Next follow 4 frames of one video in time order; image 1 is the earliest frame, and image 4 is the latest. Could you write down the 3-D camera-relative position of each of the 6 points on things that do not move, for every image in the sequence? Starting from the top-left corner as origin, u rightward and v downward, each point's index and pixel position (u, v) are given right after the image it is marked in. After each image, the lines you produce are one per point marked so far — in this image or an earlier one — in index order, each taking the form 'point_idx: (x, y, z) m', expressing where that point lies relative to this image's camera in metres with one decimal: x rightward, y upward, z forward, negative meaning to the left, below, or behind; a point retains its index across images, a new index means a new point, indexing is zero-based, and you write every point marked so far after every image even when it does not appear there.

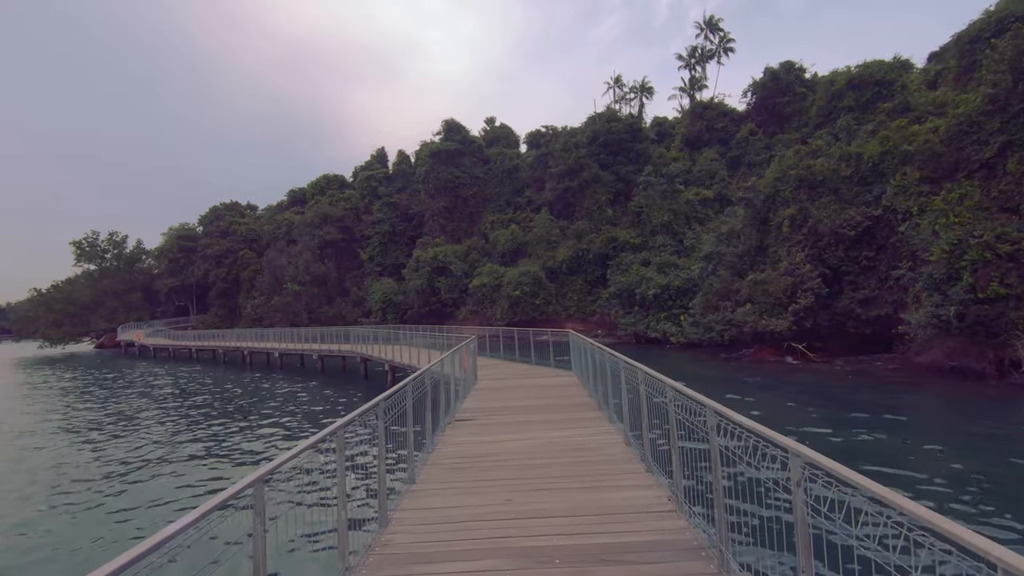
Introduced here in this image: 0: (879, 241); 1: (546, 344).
0: (+12.6, +1.6, +19.5) m
1: (+0.9, -1.6, +15.4) m
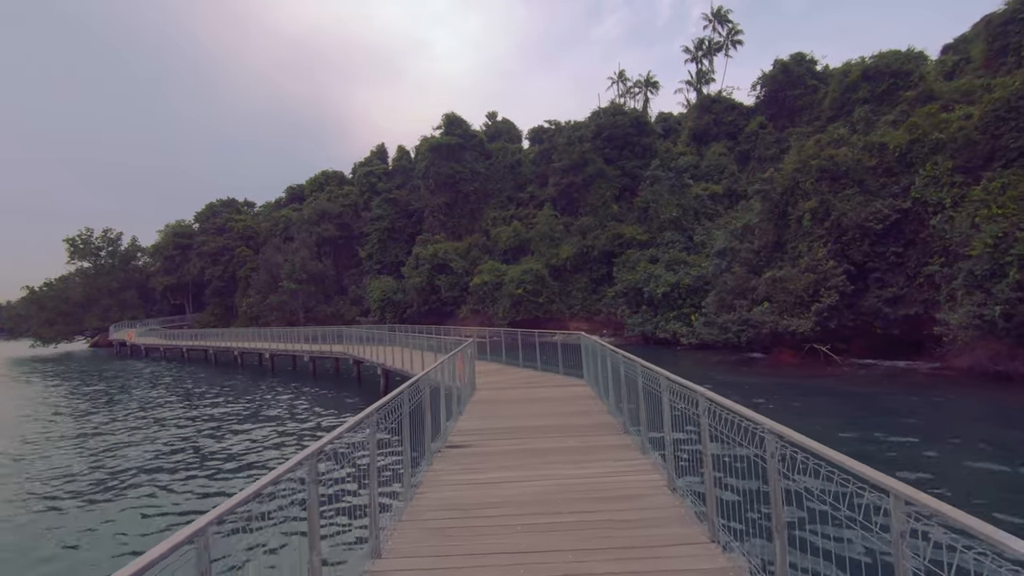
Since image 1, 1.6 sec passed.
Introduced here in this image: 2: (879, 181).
0: (+12.7, +1.7, +18.3) m
1: (+1.0, -1.5, +14.2) m
2: (+12.4, +3.6, +19.2) m
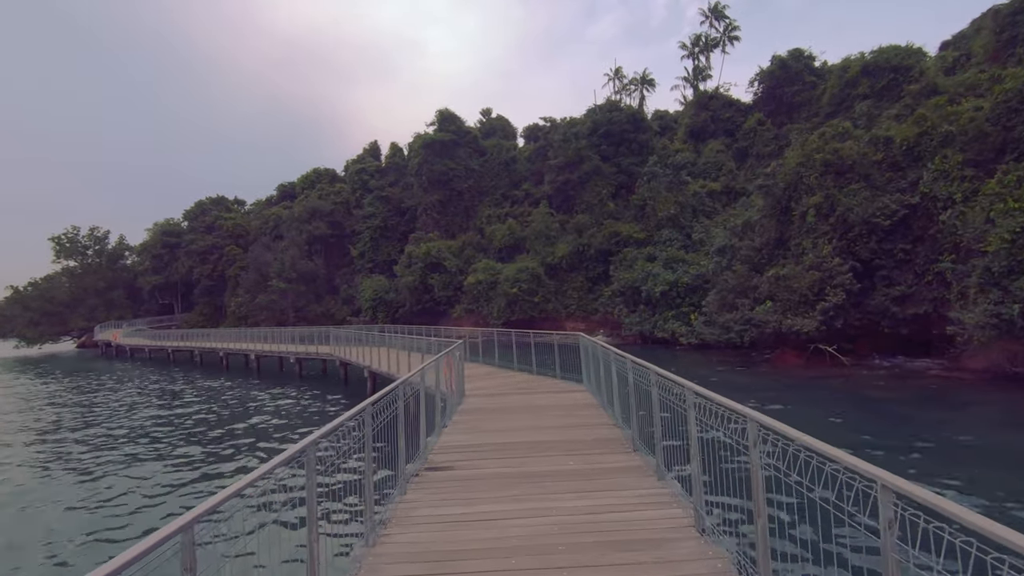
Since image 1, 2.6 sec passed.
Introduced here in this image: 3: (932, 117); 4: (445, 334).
0: (+12.5, +1.7, +17.6) m
1: (+0.8, -1.4, +13.5) m
2: (+12.2, +3.7, +18.6) m
3: (+13.4, +5.4, +18.2) m
4: (-2.1, -1.5, +18.3) m
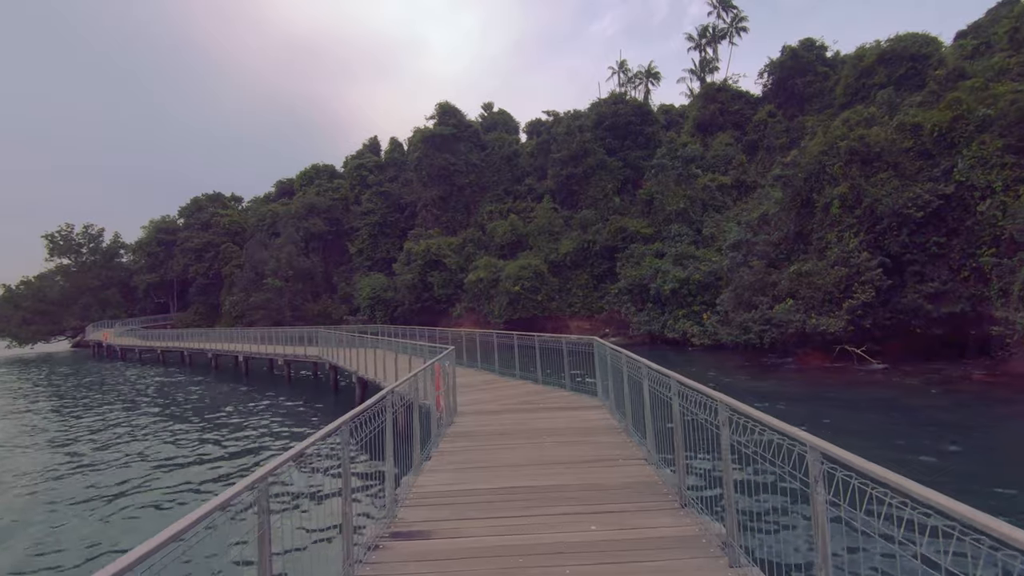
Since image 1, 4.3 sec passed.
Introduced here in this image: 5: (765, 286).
0: (+12.6, +1.8, +16.4) m
1: (+0.9, -1.4, +12.3) m
2: (+12.3, +3.8, +17.3) m
3: (+13.5, +5.5, +16.9) m
4: (-2.0, -1.4, +17.1) m
5: (+8.7, +0.1, +19.5) m
